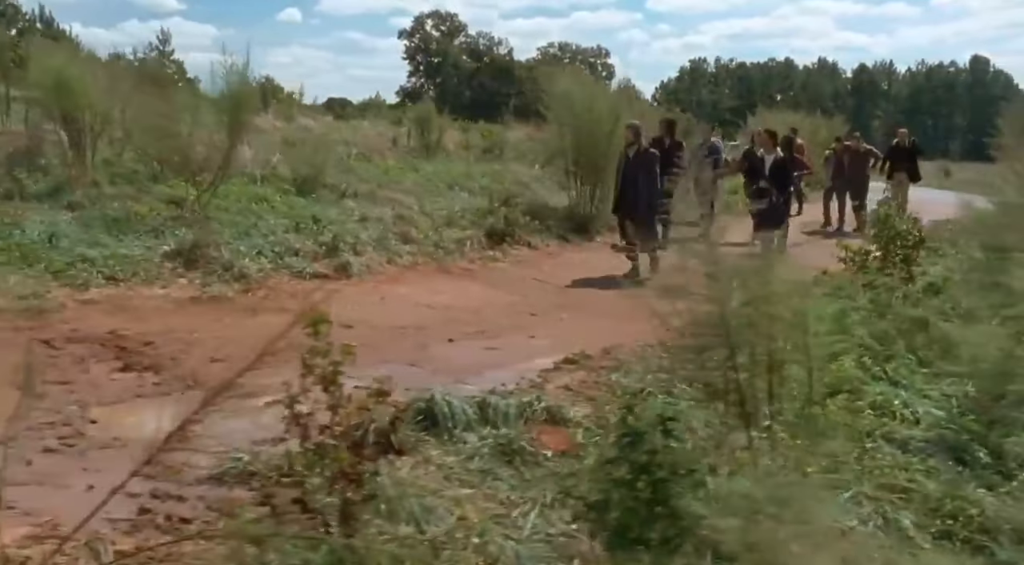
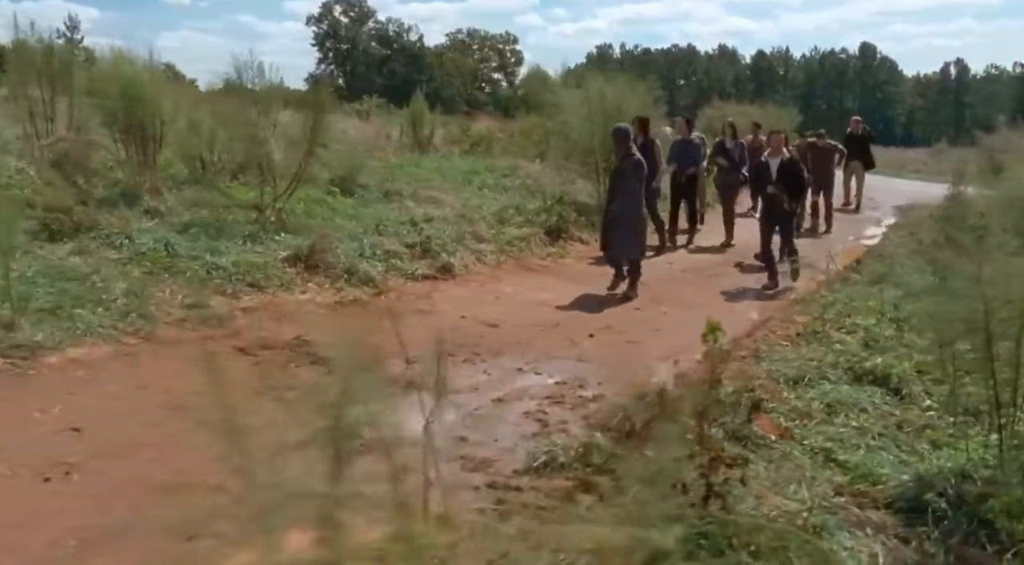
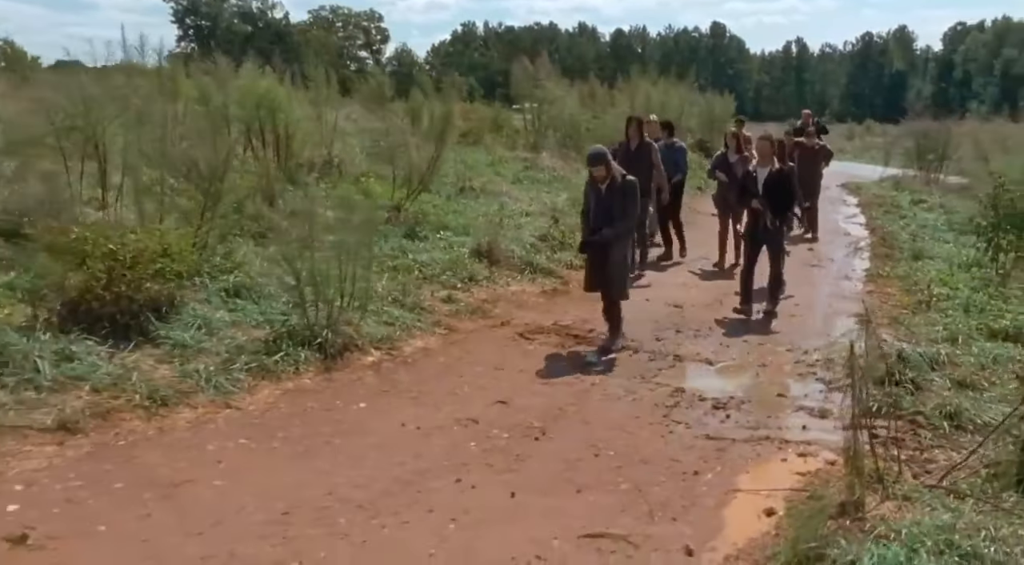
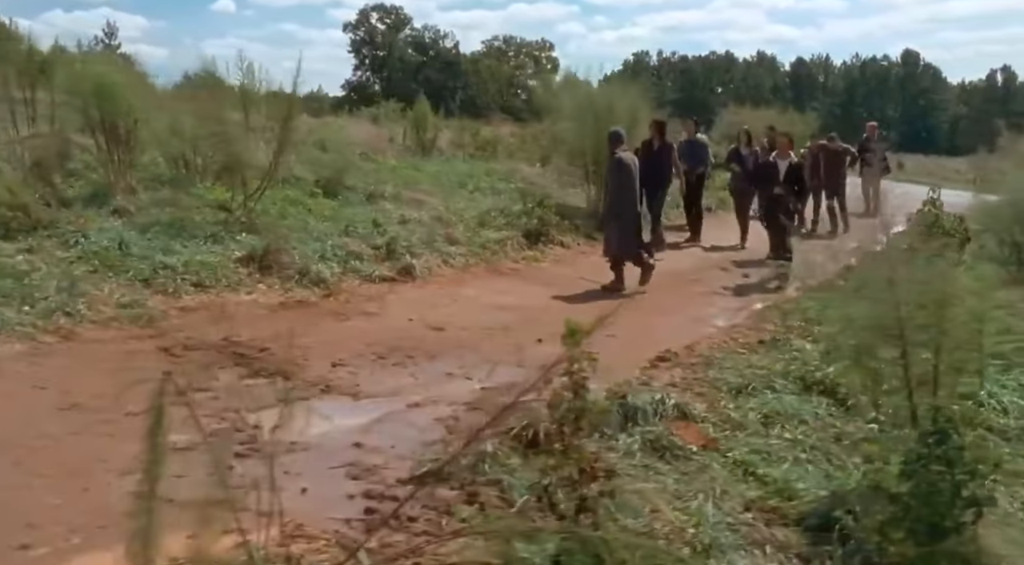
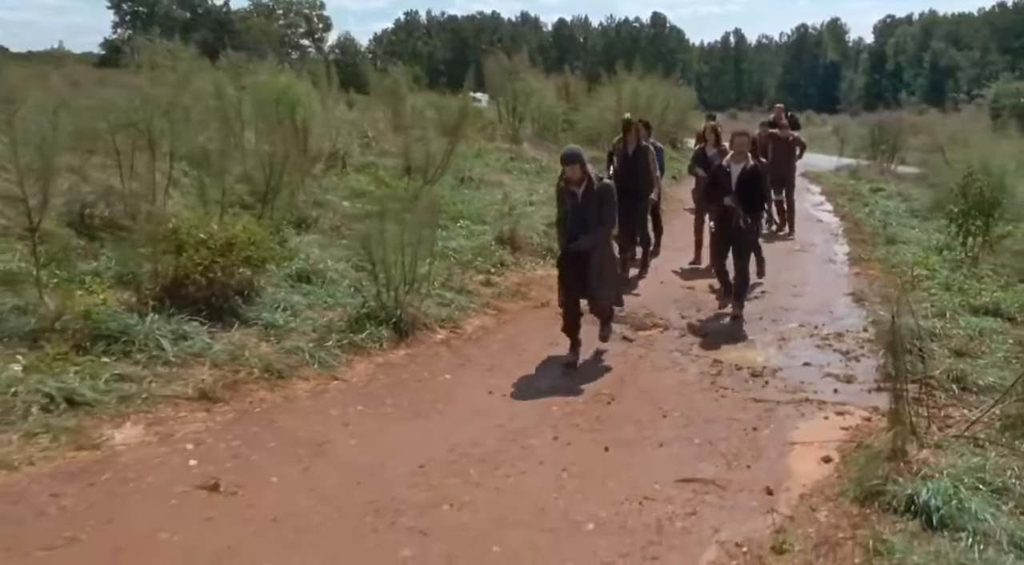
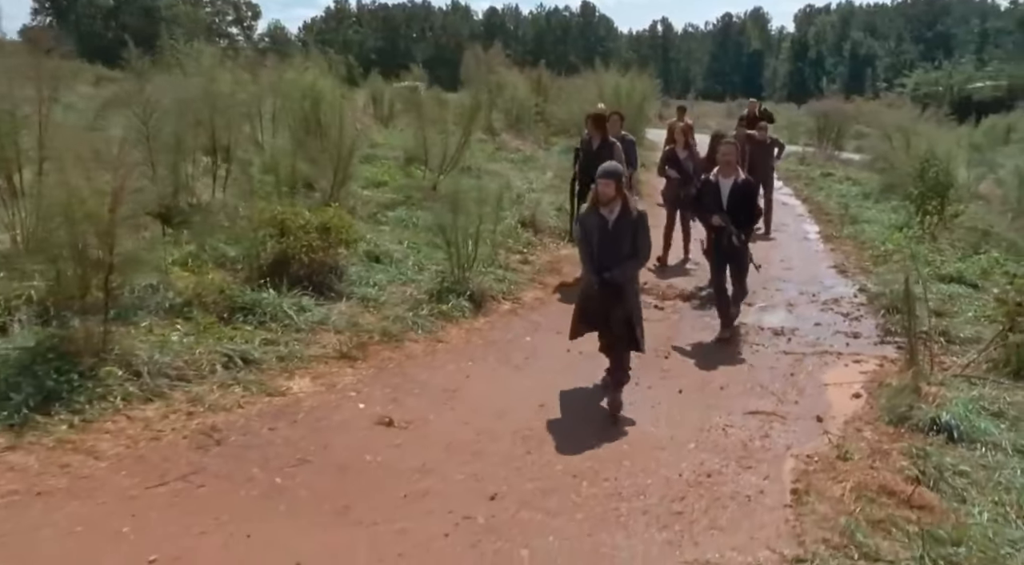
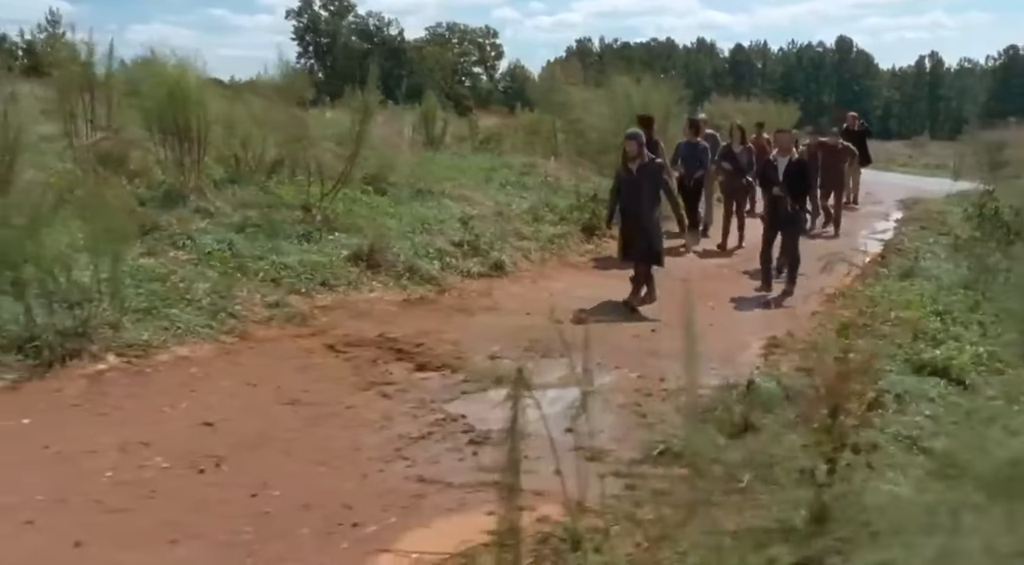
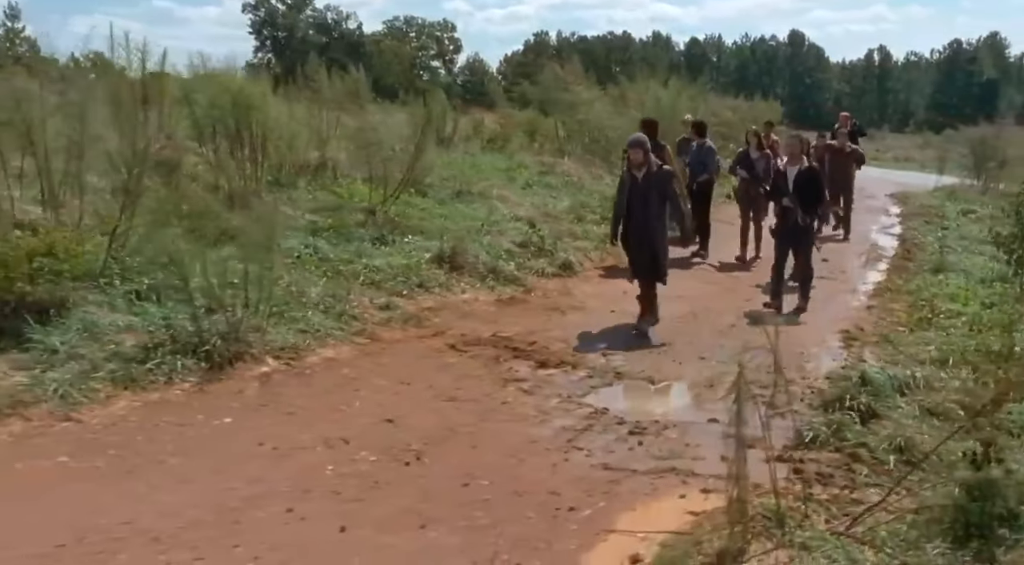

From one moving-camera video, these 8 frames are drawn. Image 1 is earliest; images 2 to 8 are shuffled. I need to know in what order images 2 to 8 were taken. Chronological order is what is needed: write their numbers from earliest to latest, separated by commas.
4, 2, 7, 8, 3, 5, 6
